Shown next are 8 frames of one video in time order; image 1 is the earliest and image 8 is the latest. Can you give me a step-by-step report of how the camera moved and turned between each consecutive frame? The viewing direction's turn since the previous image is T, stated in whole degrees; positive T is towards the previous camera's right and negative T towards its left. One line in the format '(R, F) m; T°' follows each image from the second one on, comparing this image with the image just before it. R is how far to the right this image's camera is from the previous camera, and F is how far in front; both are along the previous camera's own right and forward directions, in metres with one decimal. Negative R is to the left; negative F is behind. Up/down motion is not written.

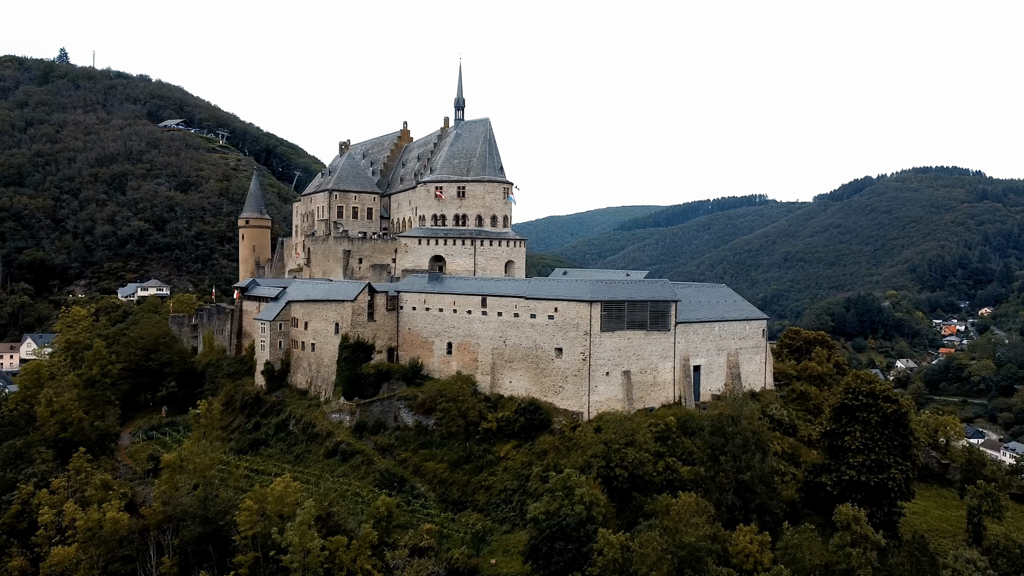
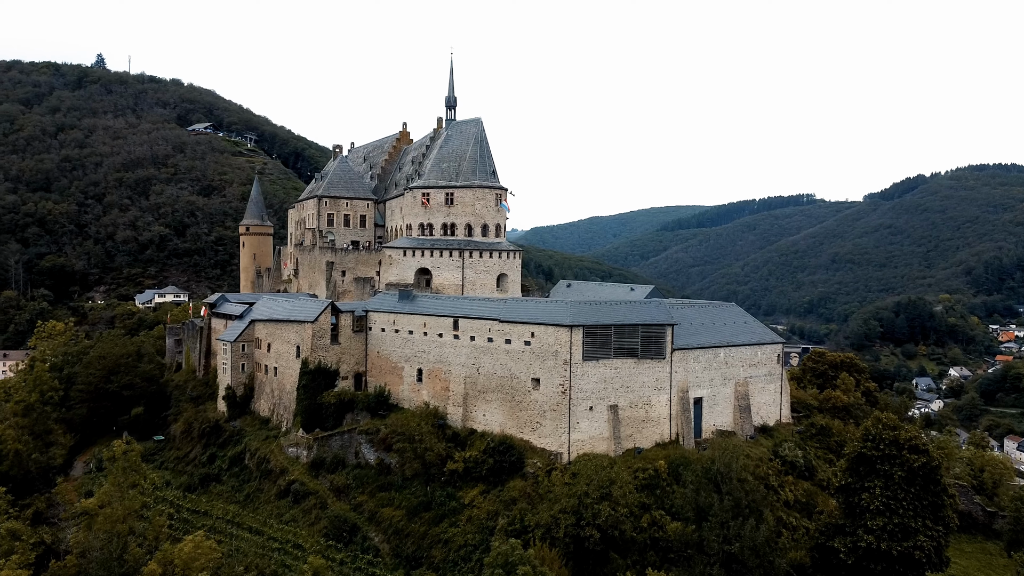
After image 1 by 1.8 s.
(+3.2, +4.2) m; -3°
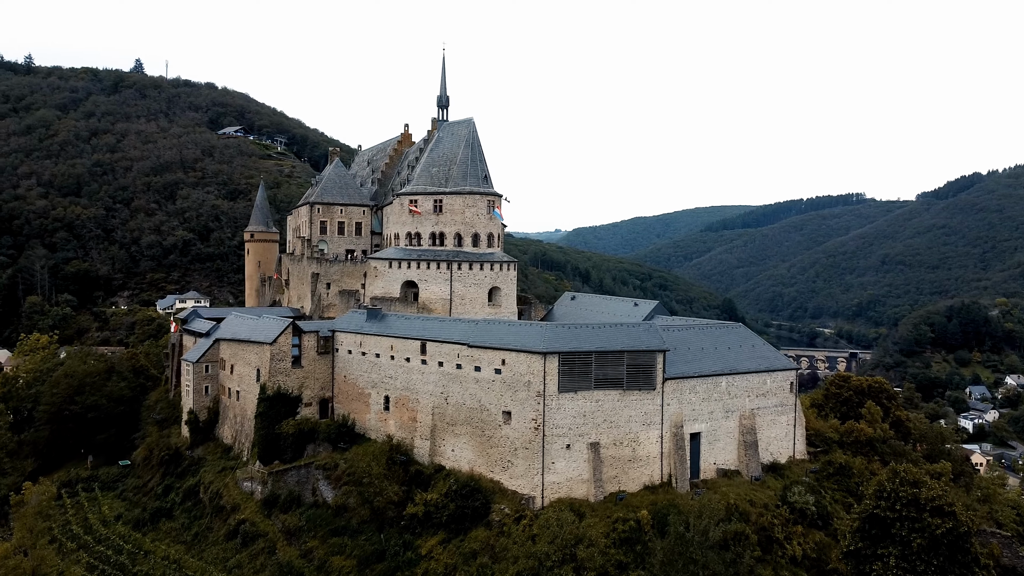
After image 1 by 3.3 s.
(+2.9, +3.5) m; -3°
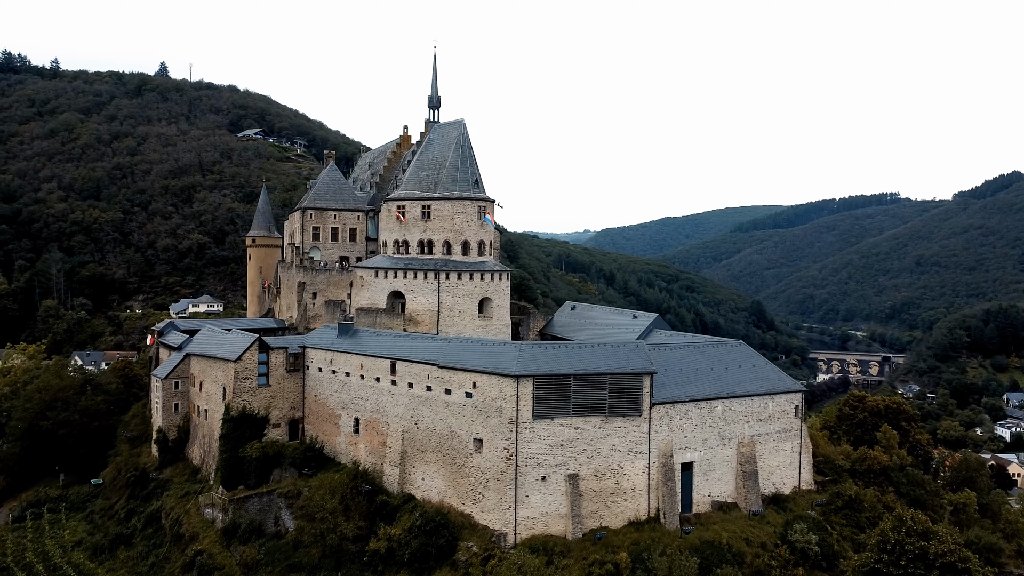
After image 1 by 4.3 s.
(+2.0, +2.3) m; -2°
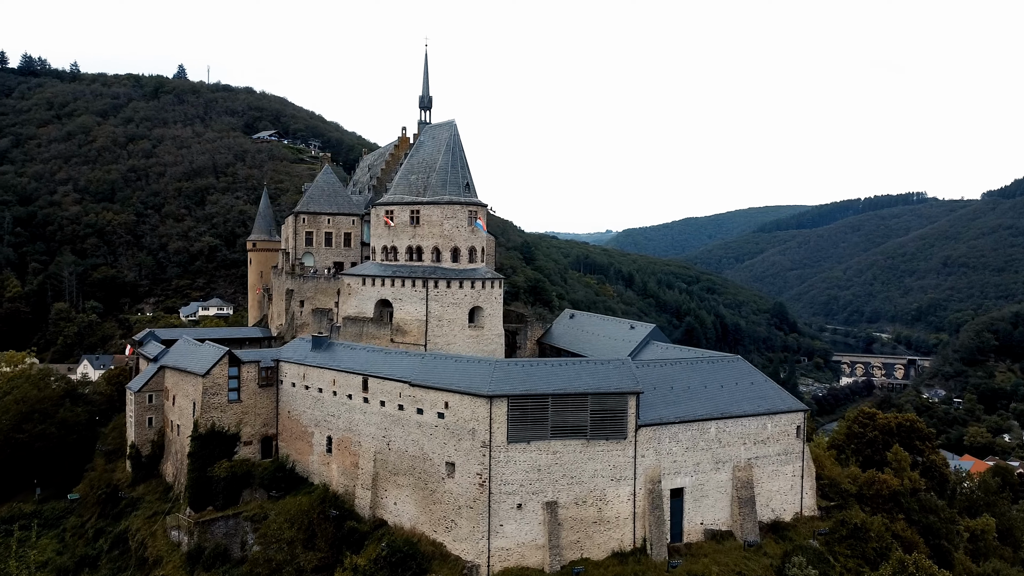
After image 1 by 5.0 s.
(+1.6, +1.7) m; -2°
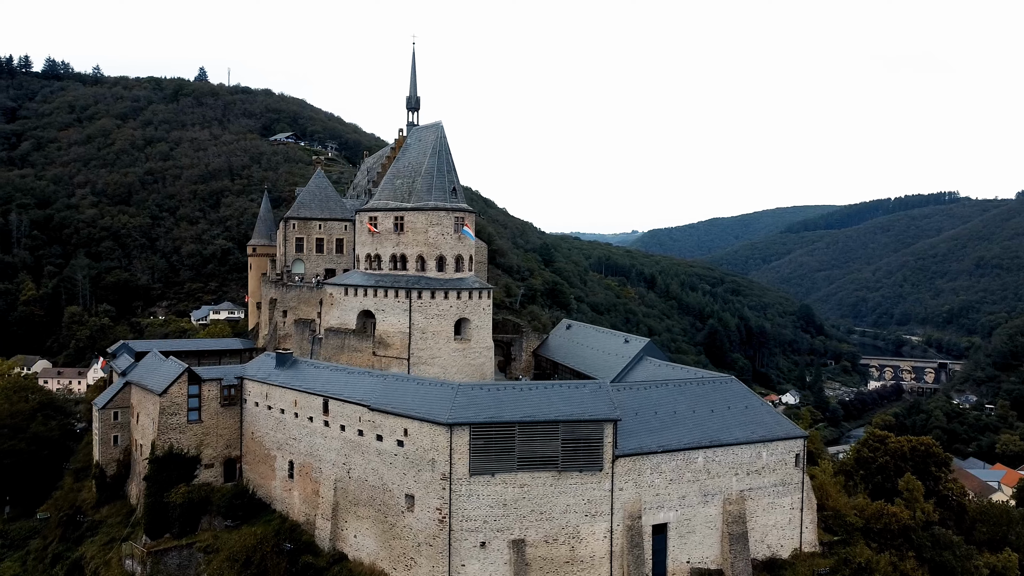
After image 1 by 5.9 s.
(+1.9, +2.0) m; -2°
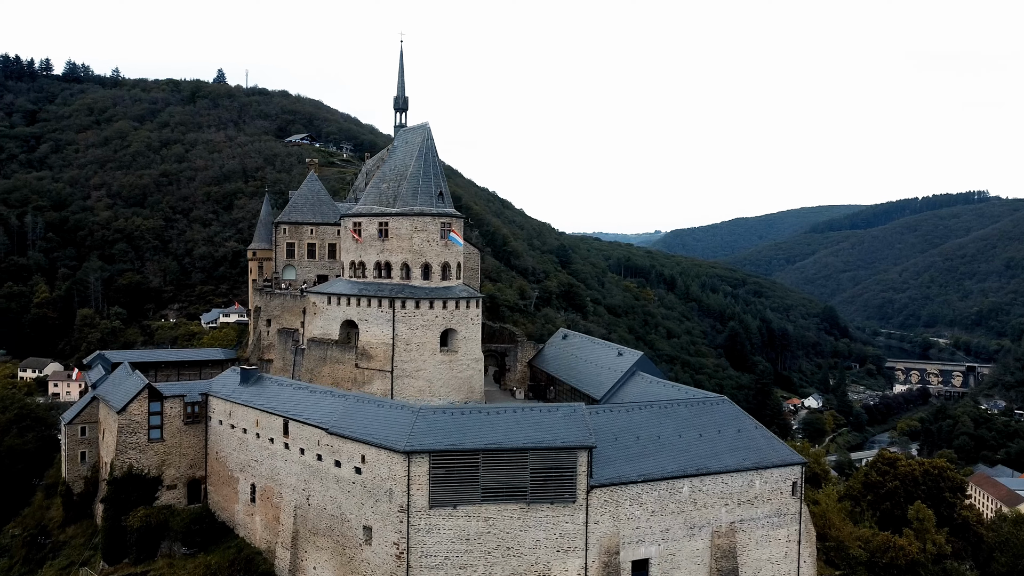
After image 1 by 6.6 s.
(+1.6, +1.7) m; -2°
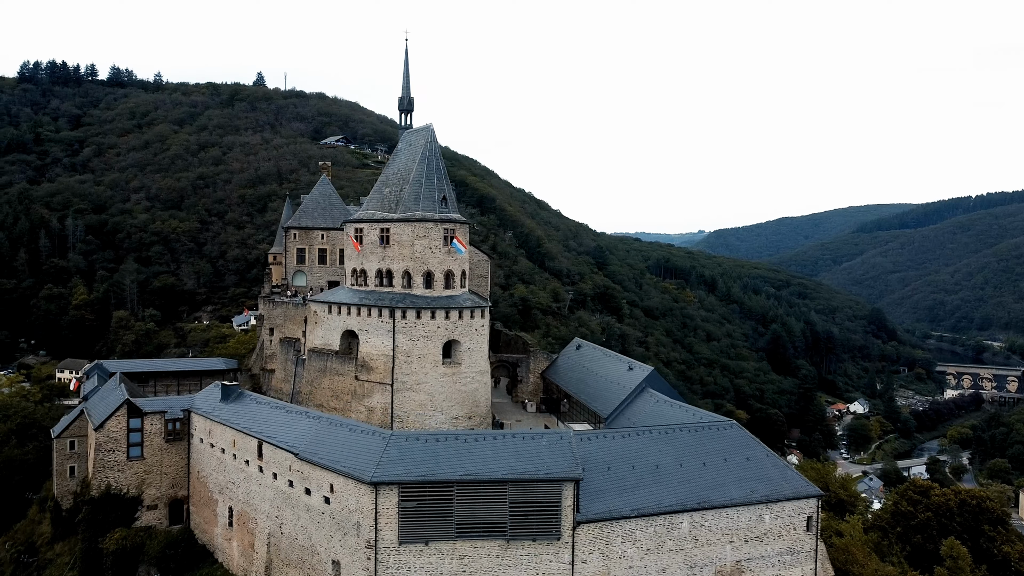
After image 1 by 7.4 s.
(+1.6, +1.8) m; -3°
